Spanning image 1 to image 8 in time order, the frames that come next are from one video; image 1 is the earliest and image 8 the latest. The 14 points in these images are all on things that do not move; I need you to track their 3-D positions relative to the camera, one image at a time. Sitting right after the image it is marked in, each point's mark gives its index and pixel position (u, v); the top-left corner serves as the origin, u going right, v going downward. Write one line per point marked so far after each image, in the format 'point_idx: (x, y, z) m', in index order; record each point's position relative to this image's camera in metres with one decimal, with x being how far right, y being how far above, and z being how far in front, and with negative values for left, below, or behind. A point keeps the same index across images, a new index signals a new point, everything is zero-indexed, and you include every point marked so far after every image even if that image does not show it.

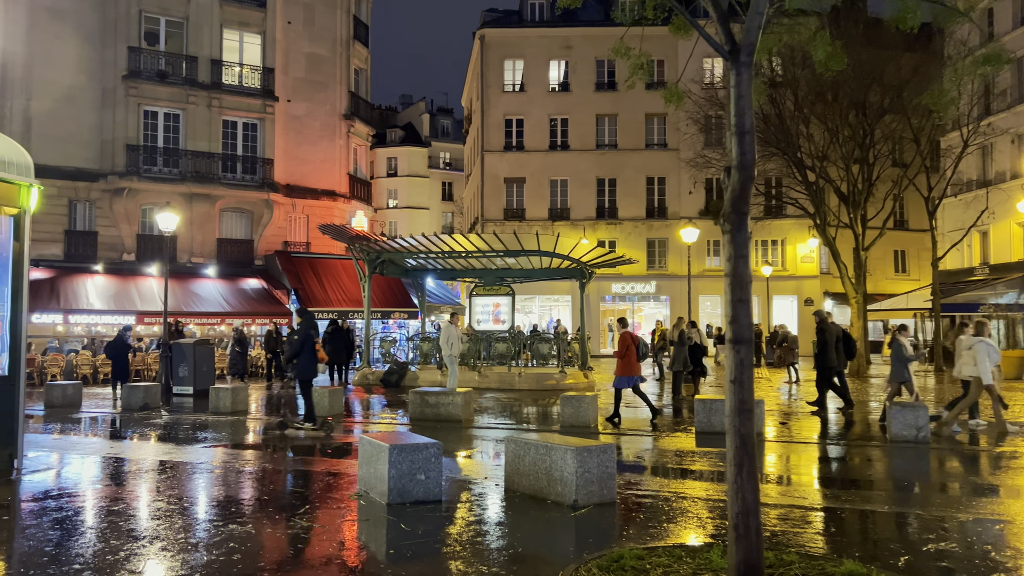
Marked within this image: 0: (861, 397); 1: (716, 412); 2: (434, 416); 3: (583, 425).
0: (+8.0, -2.5, +19.1) m
1: (+3.1, -1.9, +11.9) m
2: (-1.3, -2.2, +13.5) m
3: (+1.2, -2.2, +12.7) m
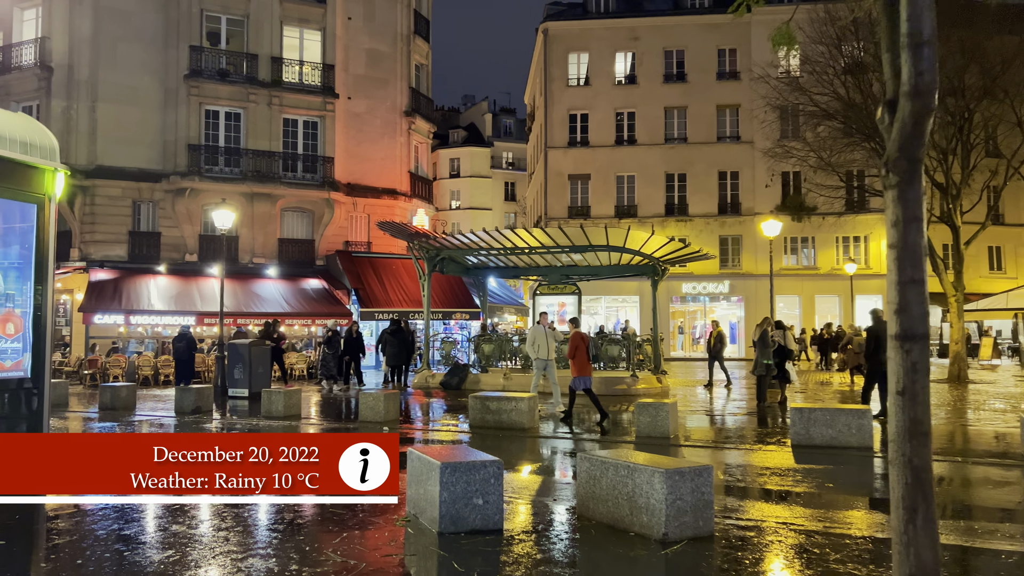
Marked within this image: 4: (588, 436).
0: (+9.5, -2.5, +17.3) m
1: (+4.0, -1.8, +10.5) m
2: (-0.3, -2.1, +12.4) m
3: (+2.2, -2.2, +11.5) m
4: (+1.1, -2.2, +11.6) m
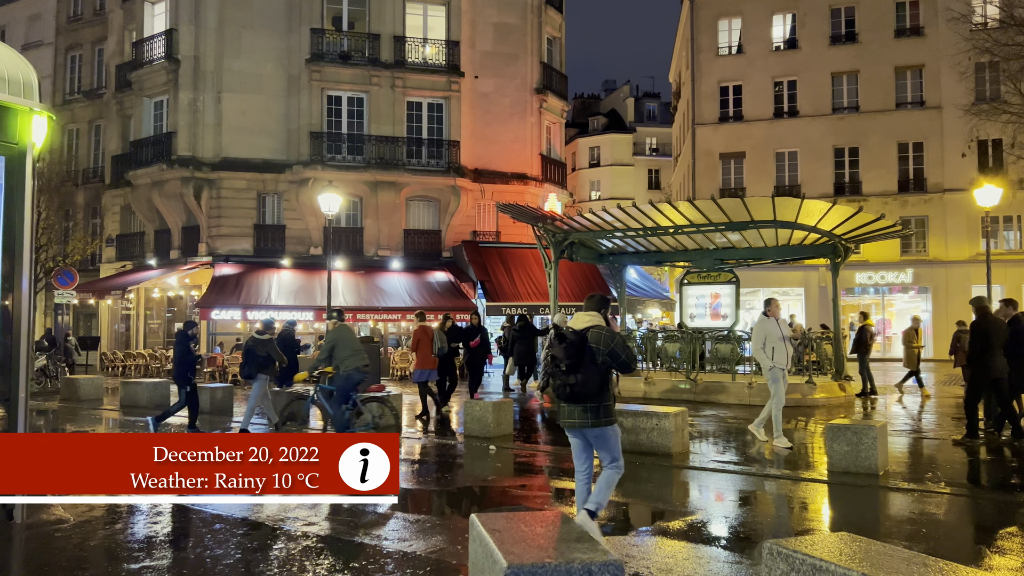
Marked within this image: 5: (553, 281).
0: (+12.0, -2.1, +12.6) m
1: (+5.4, -1.5, +7.0) m
2: (+1.5, -1.9, +9.6) m
3: (+3.7, -1.9, +8.2) m
4: (+2.7, -2.0, +8.5) m
5: (+0.9, +0.2, +18.0) m
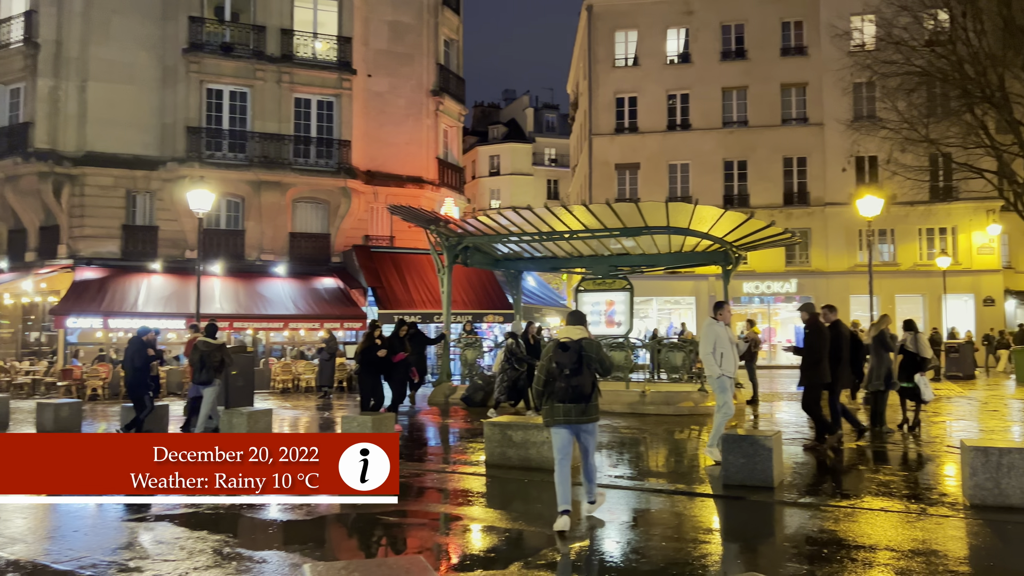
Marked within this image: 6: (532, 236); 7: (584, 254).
0: (+10.1, -2.3, +13.2) m
1: (+4.3, -1.6, +6.8) m
2: (+0.1, -2.0, +9.0) m
3: (+2.5, -2.0, +7.9) m
4: (+1.4, -2.0, +8.1) m
5: (-1.5, 0.0, +17.2) m
6: (+0.4, +1.0, +15.8) m
7: (+1.6, +0.7, +17.4) m
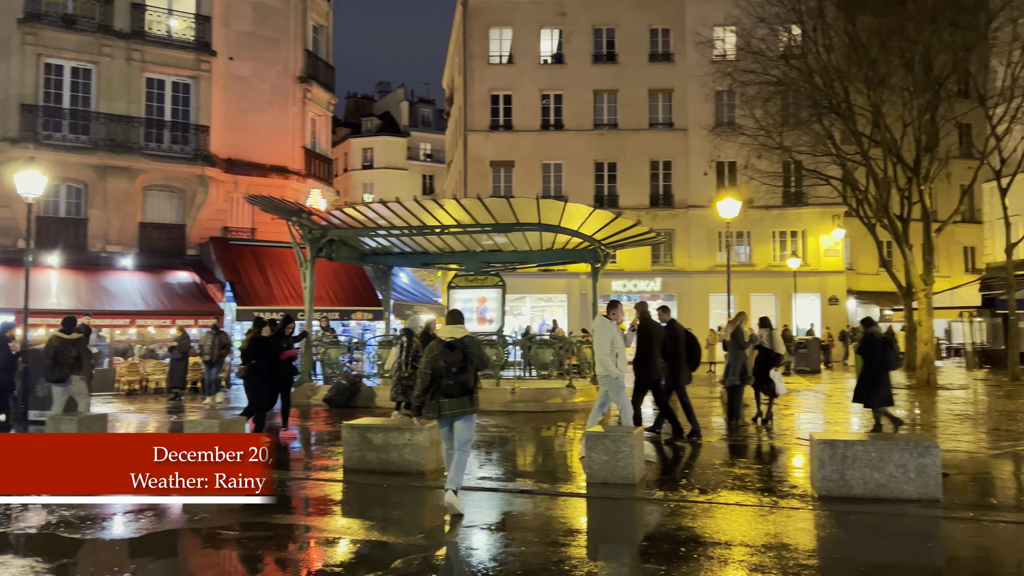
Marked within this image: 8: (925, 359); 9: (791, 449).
0: (+7.8, -2.3, +14.4) m
1: (+3.1, -1.6, +7.1) m
2: (-1.4, -1.9, +8.6) m
3: (+1.1, -1.9, +7.9) m
4: (+0.1, -2.0, +7.9) m
5: (-4.2, +0.1, +16.5) m
6: (-2.2, +1.1, +15.4) m
7: (-1.3, +0.8, +17.1) m
8: (+10.4, -1.8, +20.0) m
9: (+3.6, -2.1, +10.2) m
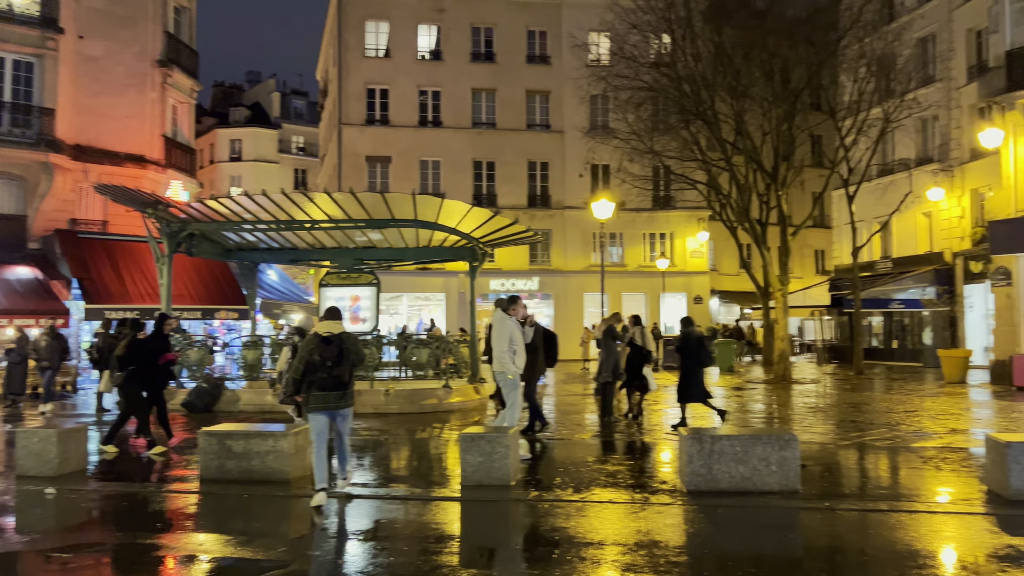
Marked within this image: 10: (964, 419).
0: (+5.5, -2.3, +15.2) m
1: (+1.9, -1.6, +7.3) m
2: (-2.7, -1.9, +8.0) m
3: (-0.1, -1.9, +7.7) m
4: (-1.2, -2.0, +7.6) m
5: (-6.7, +0.2, +15.4) m
6: (-4.5, +1.2, +14.6) m
7: (-3.9, +0.9, +16.5) m
8: (+7.2, -1.8, +21.1) m
9: (+2.0, -2.1, +10.4) m
10: (+7.3, -2.1, +12.8) m
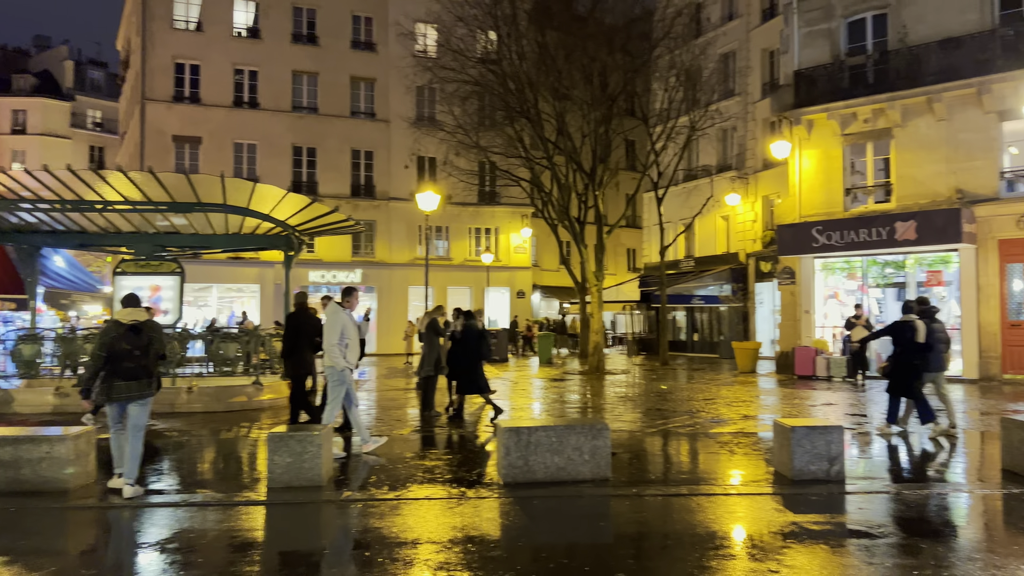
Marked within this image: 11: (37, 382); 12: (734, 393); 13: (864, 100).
0: (+2.0, -2.2, +15.9) m
1: (+0.2, -1.5, +7.4) m
2: (-4.5, -1.8, +7.1) m
3: (-1.9, -1.8, +7.4) m
4: (-2.9, -1.9, +7.0) m
5: (-10.0, +0.4, +13.4) m
6: (-7.6, +1.4, +13.1) m
7: (-7.4, +1.1, +15.0) m
8: (+2.4, -1.7, +22.0) m
9: (-0.4, -2.0, +10.4) m
10: (+4.3, -2.1, +13.9) m
11: (-7.8, -1.5, +13.0) m
12: (+4.6, -2.2, +16.3) m
13: (+8.8, +4.7, +19.7) m
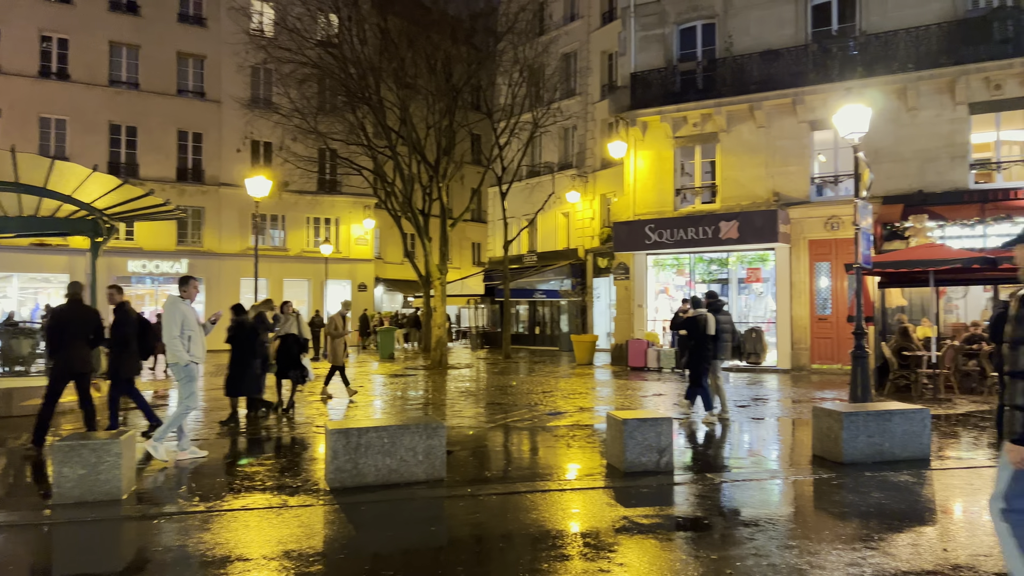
0: (-1.2, -2.1, +15.7) m
1: (-1.3, -1.4, +7.0) m
2: (-5.8, -1.7, +5.8) m
3: (-3.3, -1.8, +6.6) m
4: (-4.2, -1.8, +6.0) m
5: (-12.4, +0.6, +10.9) m
6: (-10.1, +1.5, +11.1) m
7: (-10.2, +1.3, +13.0) m
8: (-2.0, -1.5, +21.8) m
9: (-2.5, -1.9, +9.9) m
10: (+1.4, -2.0, +14.2) m
11: (-10.3, -1.4, +11.0) m
12: (+1.2, -2.1, +16.6) m
13: (+4.8, +4.8, +20.8) m
